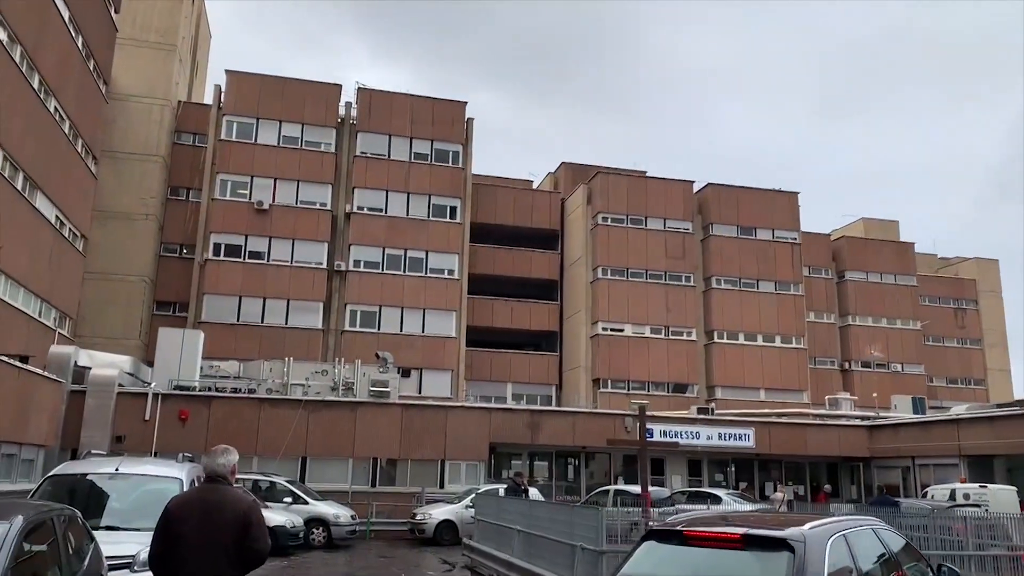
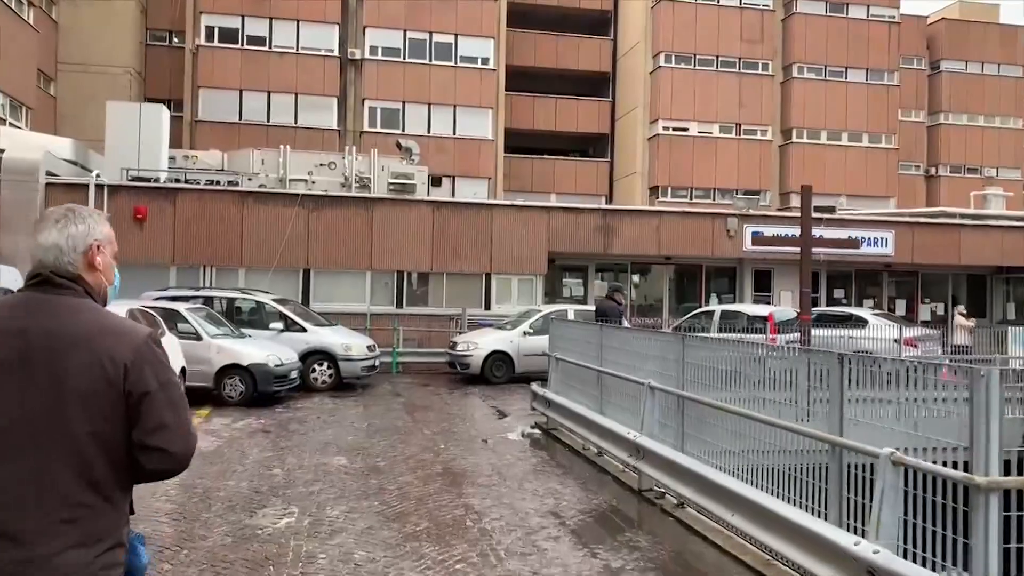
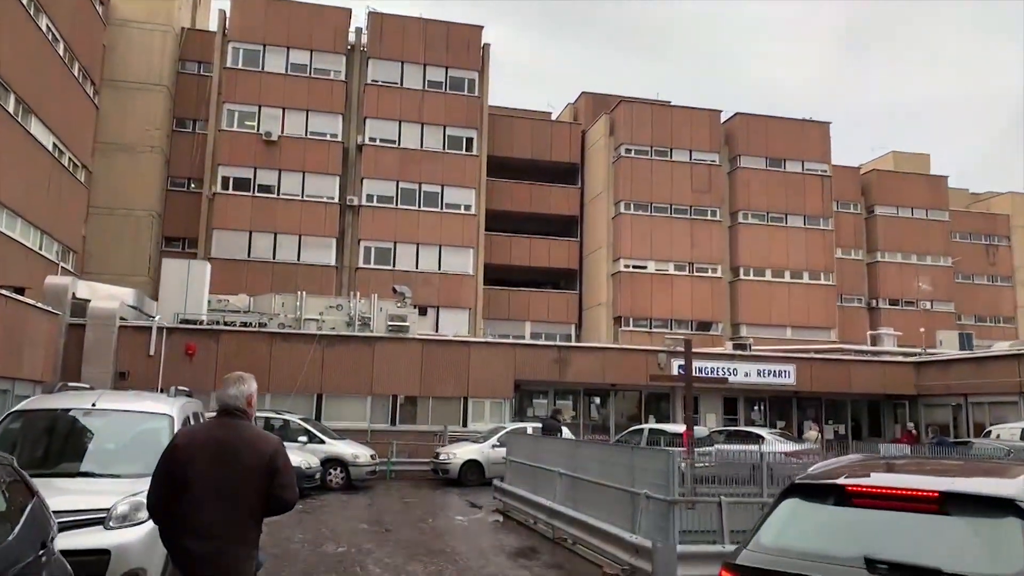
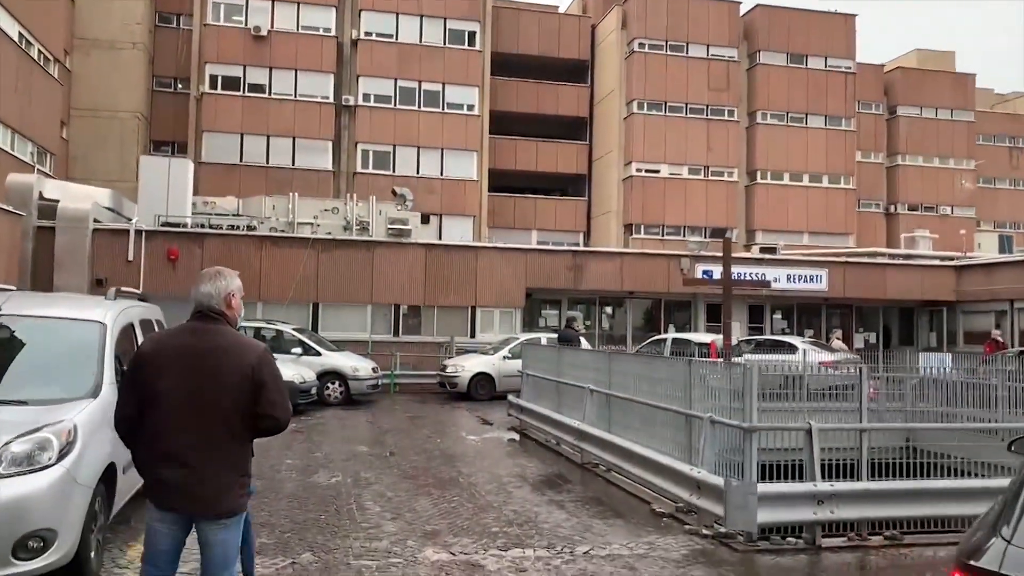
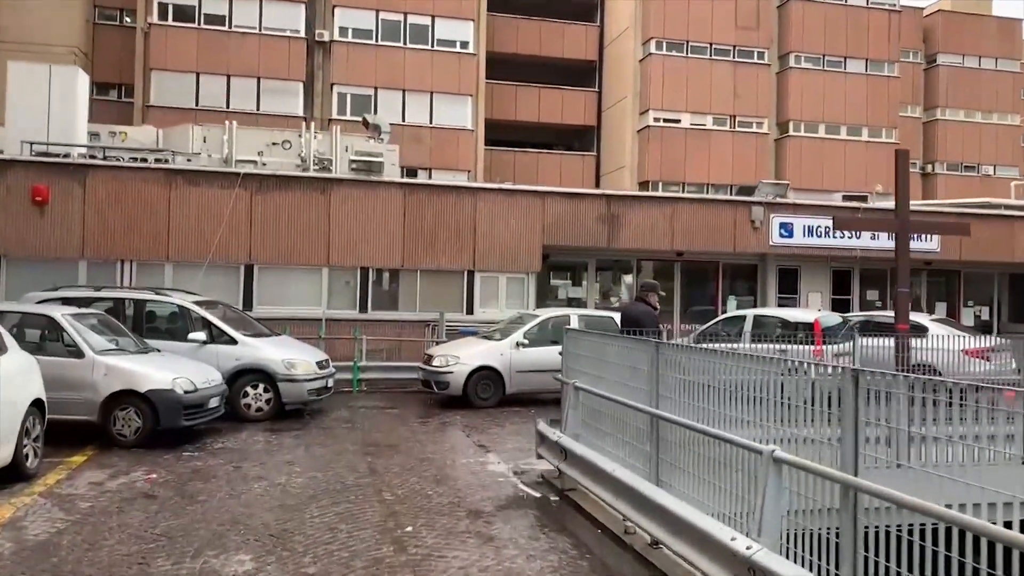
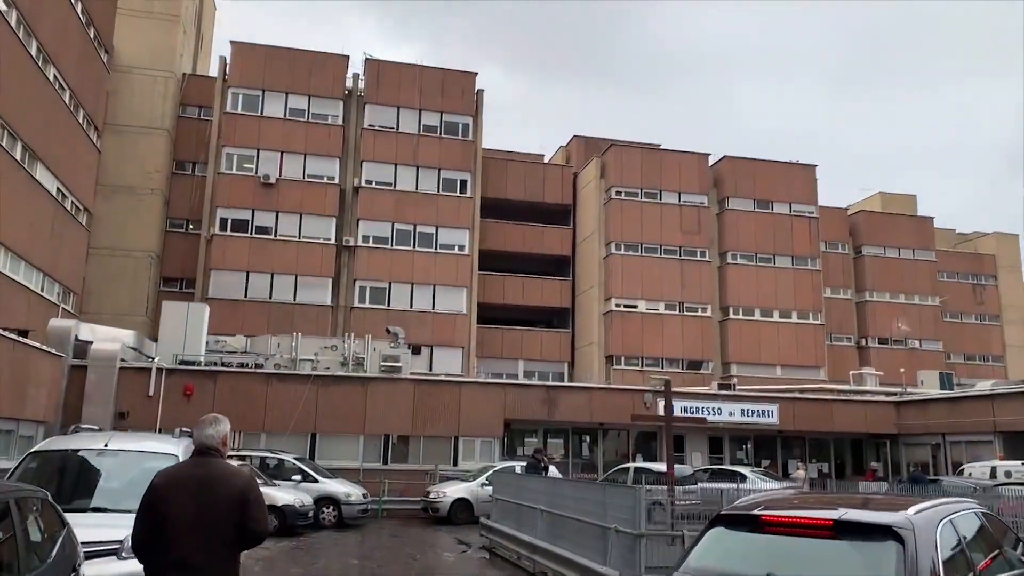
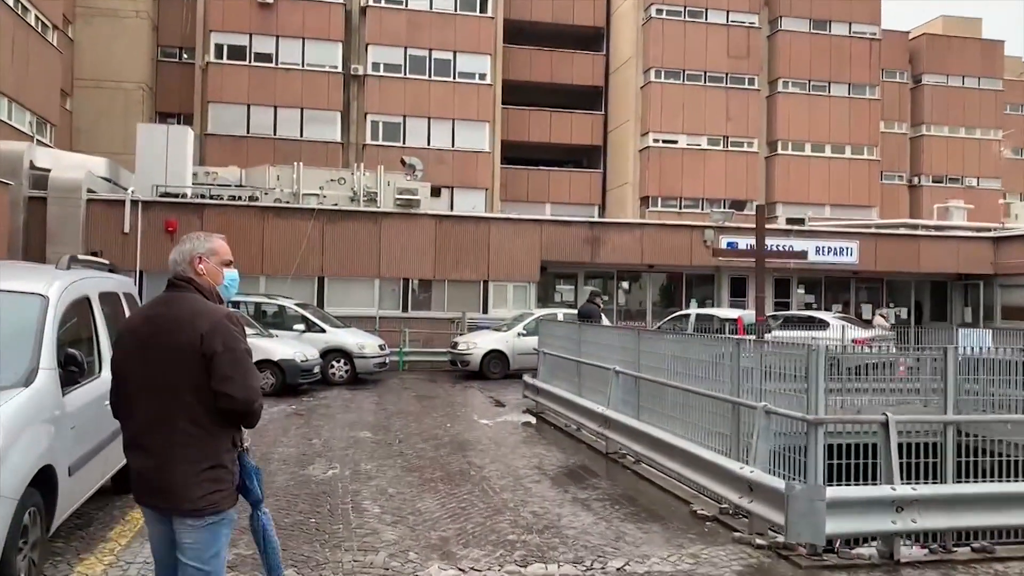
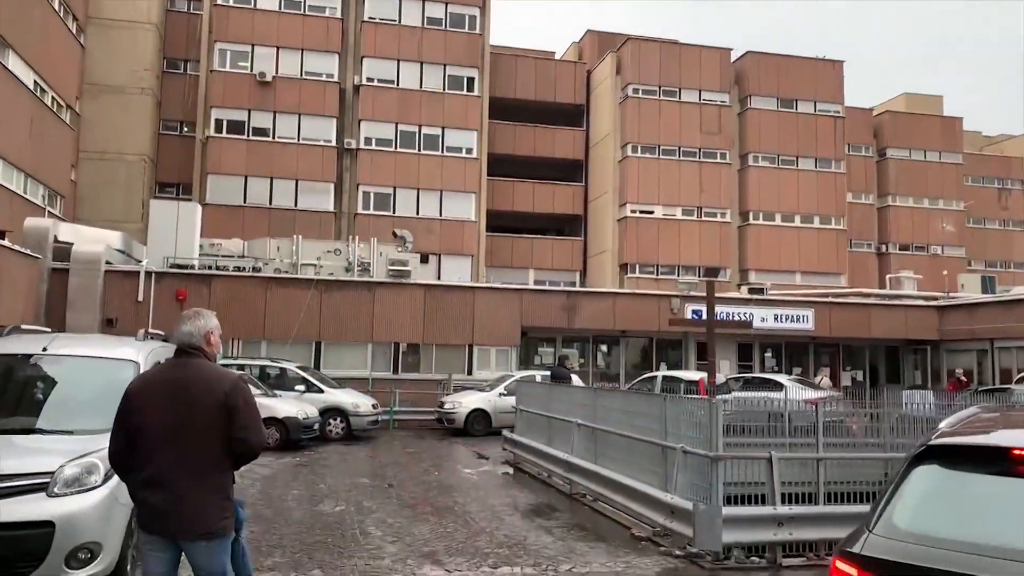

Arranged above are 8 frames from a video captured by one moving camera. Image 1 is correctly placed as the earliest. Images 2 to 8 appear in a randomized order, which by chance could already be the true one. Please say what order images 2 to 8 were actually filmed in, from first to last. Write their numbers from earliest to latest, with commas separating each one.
6, 3, 8, 4, 7, 2, 5
